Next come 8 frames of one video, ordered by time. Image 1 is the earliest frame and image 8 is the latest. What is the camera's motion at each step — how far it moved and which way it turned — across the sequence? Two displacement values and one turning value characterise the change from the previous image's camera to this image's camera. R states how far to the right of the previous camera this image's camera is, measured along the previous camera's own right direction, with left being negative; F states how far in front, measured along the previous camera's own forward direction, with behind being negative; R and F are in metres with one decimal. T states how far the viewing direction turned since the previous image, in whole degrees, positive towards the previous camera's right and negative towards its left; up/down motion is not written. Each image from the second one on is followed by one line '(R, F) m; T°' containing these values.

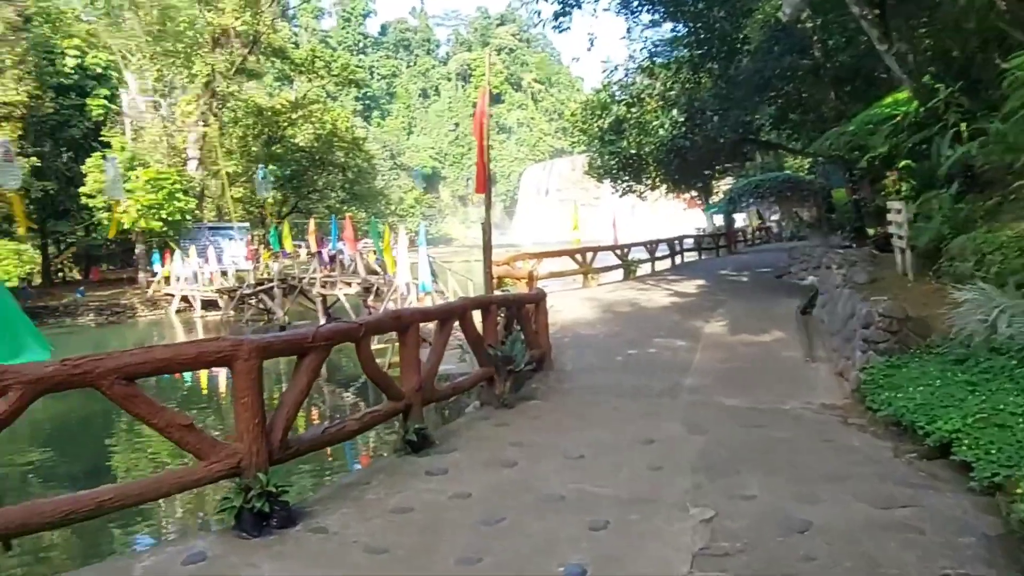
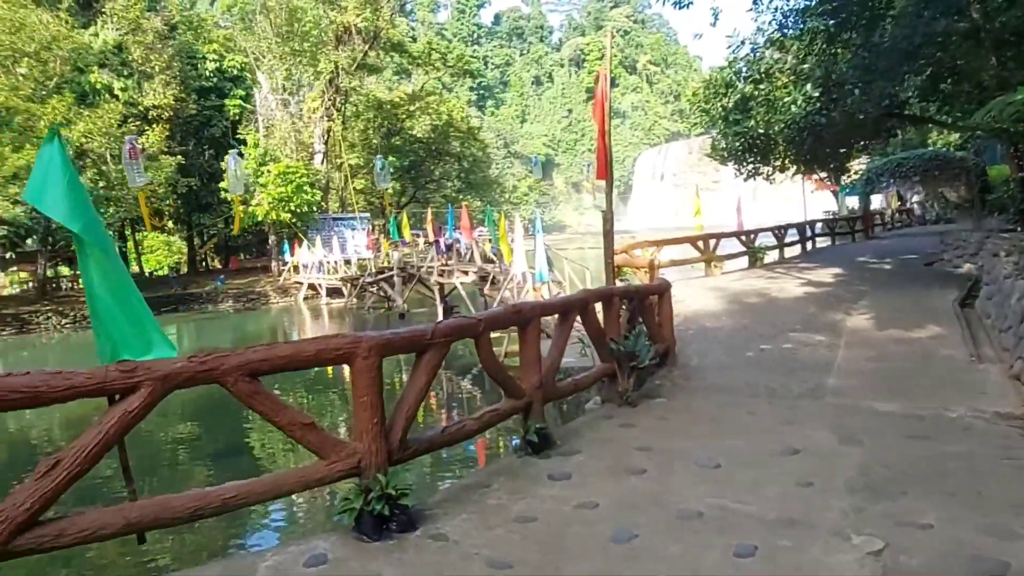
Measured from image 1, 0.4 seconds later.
(-0.1, +0.2) m; -9°
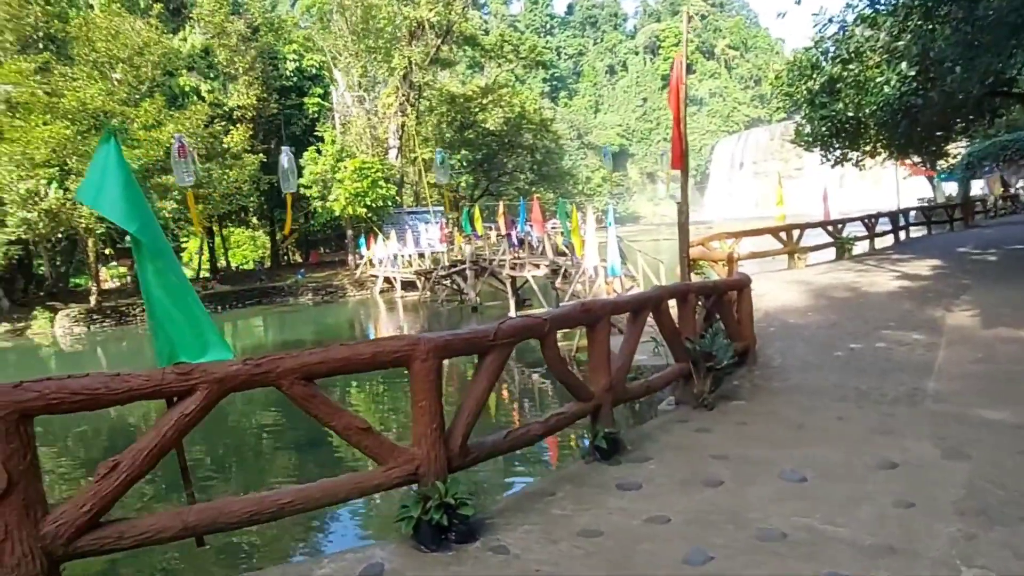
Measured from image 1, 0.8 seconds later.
(0.0, +0.2) m; -6°
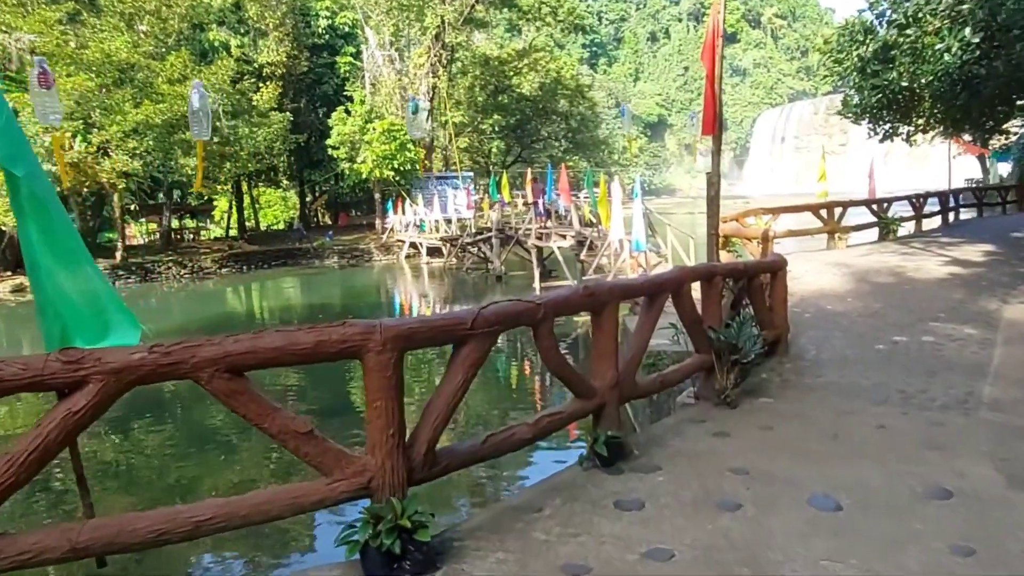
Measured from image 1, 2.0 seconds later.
(+0.2, +0.5) m; -2°
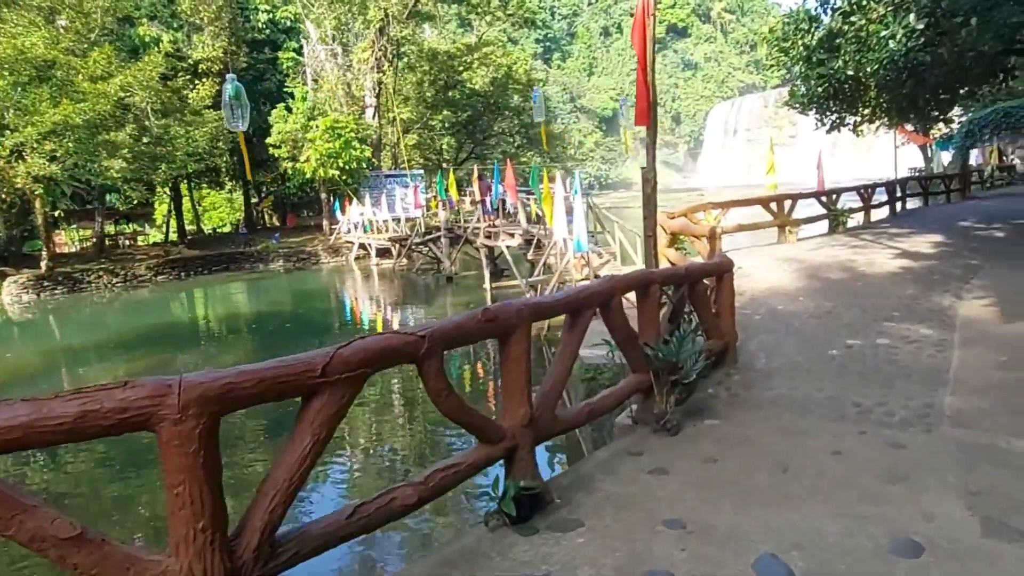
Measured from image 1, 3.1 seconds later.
(+0.3, +0.6) m; +3°
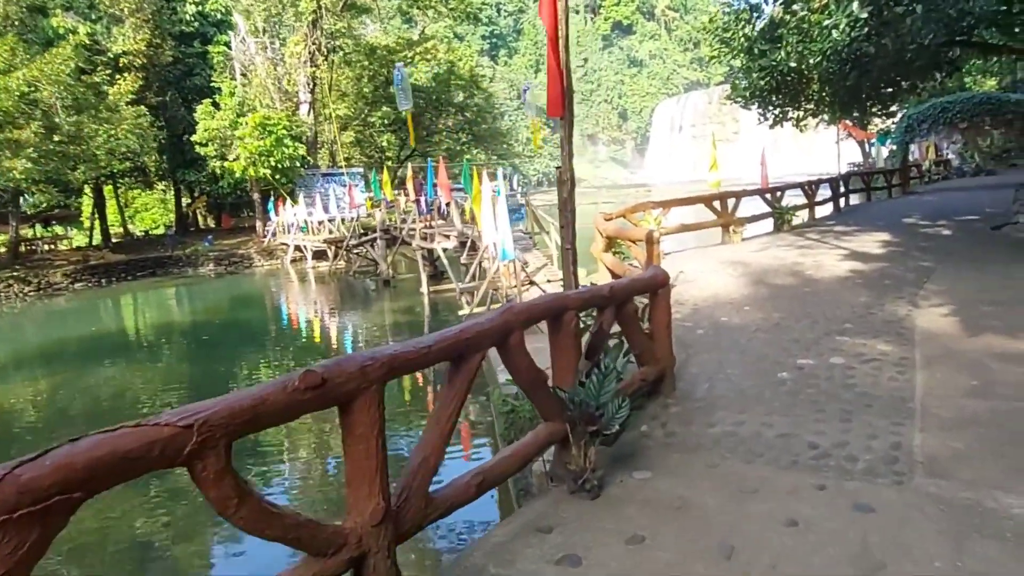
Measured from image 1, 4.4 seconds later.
(+0.3, +0.8) m; +4°
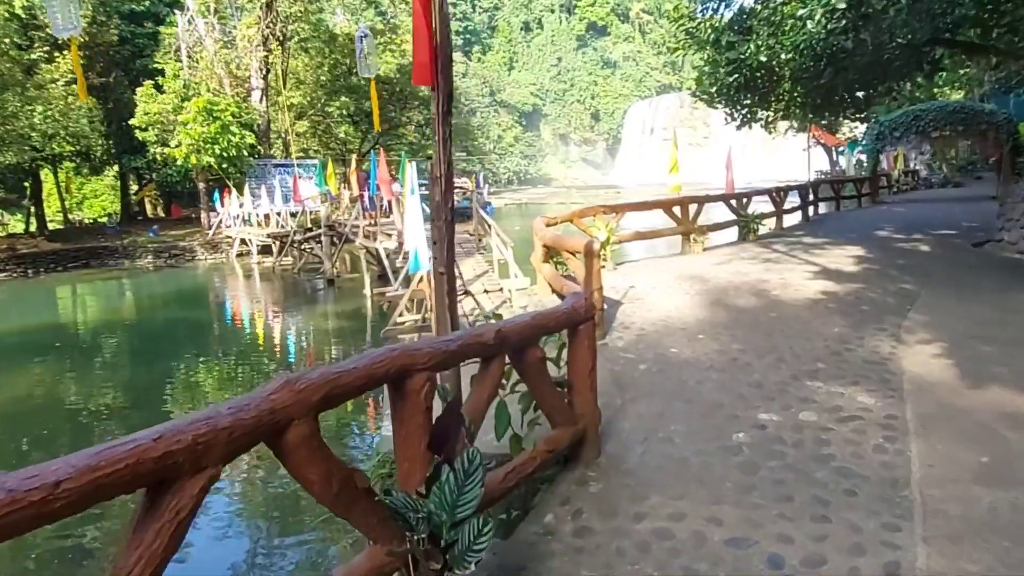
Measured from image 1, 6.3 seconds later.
(+0.5, +1.1) m; +2°
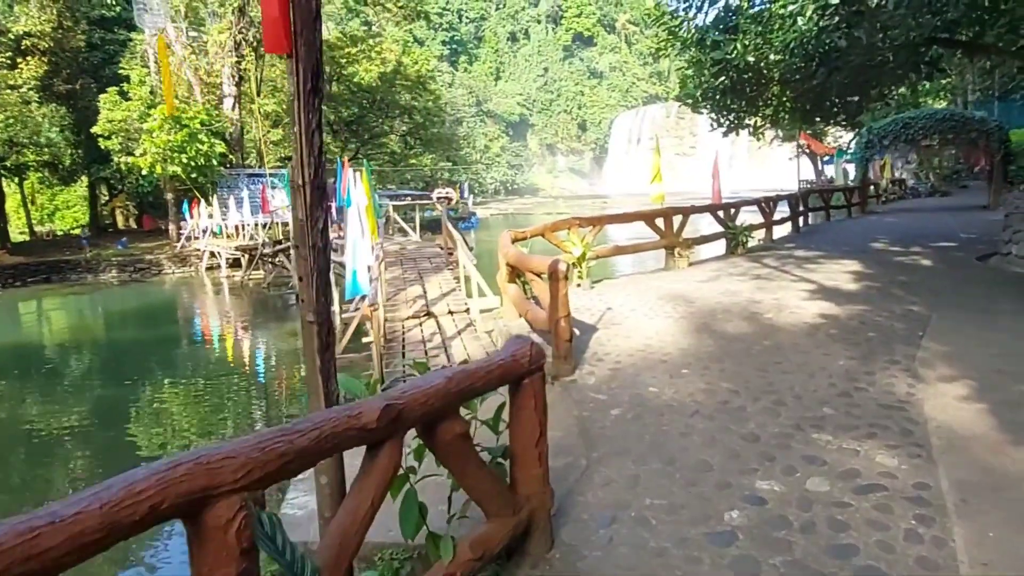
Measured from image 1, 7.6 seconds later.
(+0.2, +0.8) m; +1°
